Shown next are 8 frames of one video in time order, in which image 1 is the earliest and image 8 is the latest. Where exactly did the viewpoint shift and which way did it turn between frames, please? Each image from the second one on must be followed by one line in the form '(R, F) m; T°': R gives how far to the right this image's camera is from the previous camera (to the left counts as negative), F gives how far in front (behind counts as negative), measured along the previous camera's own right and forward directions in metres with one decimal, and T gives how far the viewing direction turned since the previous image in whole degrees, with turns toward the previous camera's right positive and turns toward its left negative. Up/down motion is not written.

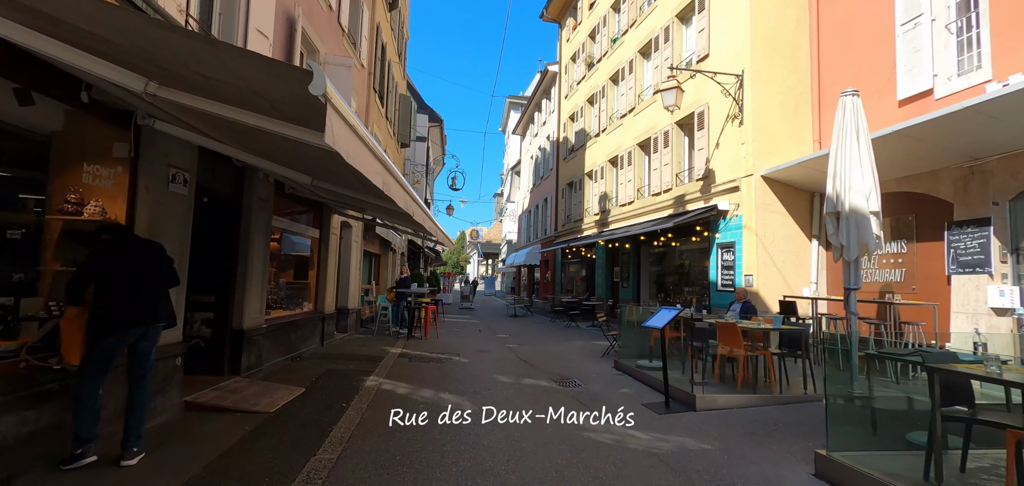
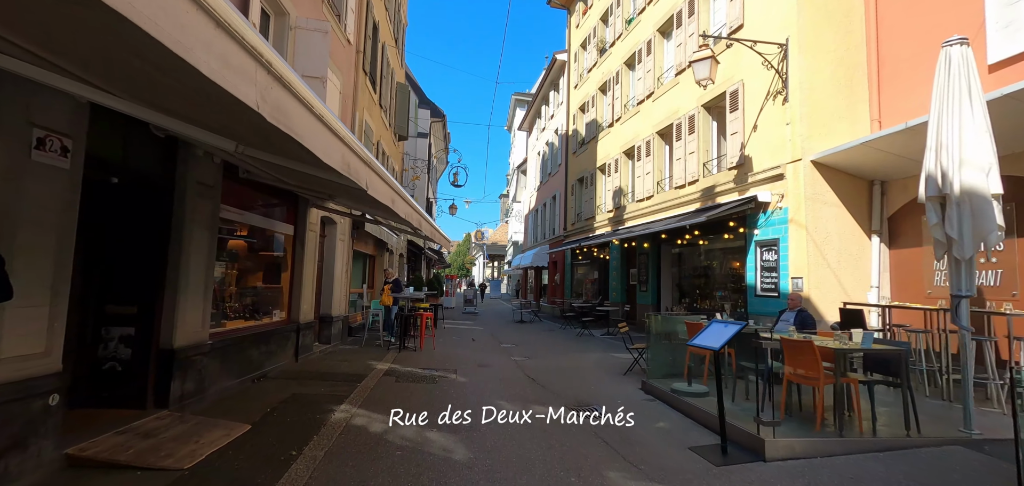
(0.0, +1.4) m; -1°
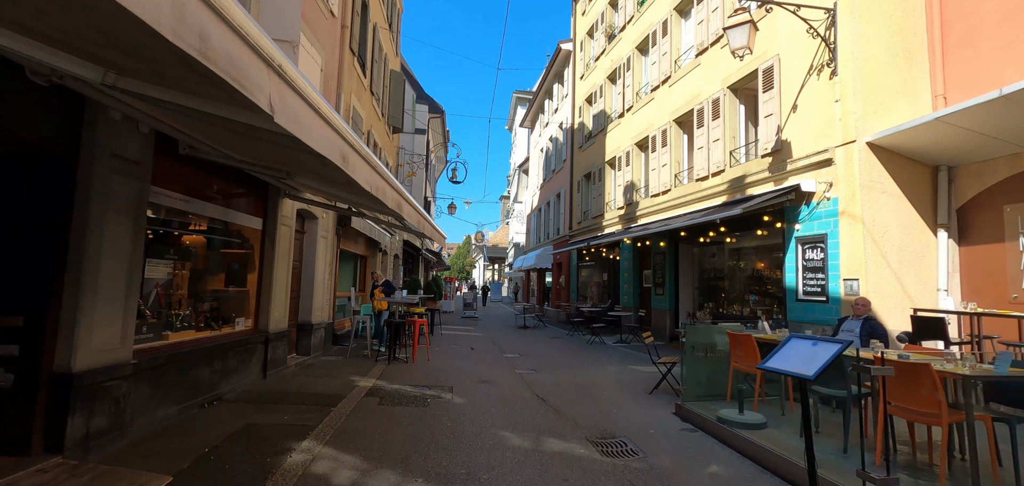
(-0.1, +1.2) m; 0°
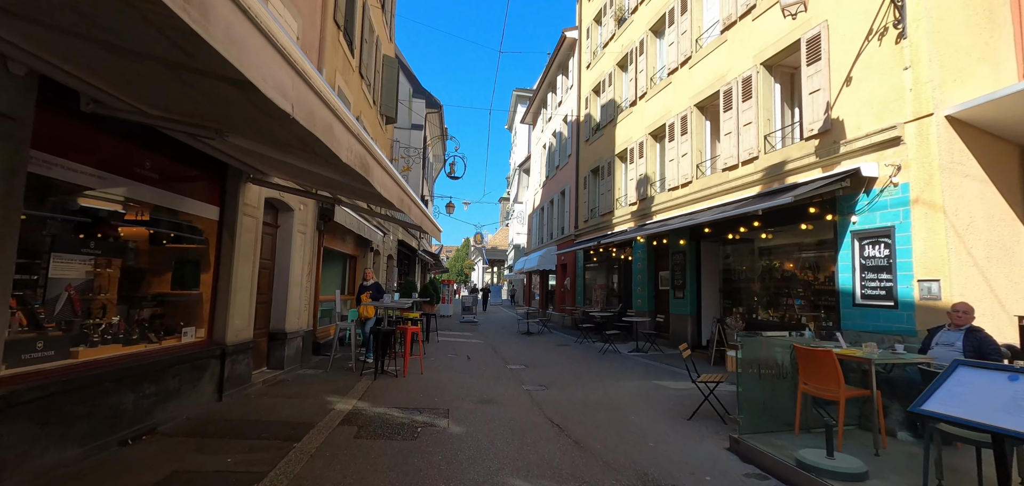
(-0.1, +1.2) m; 0°
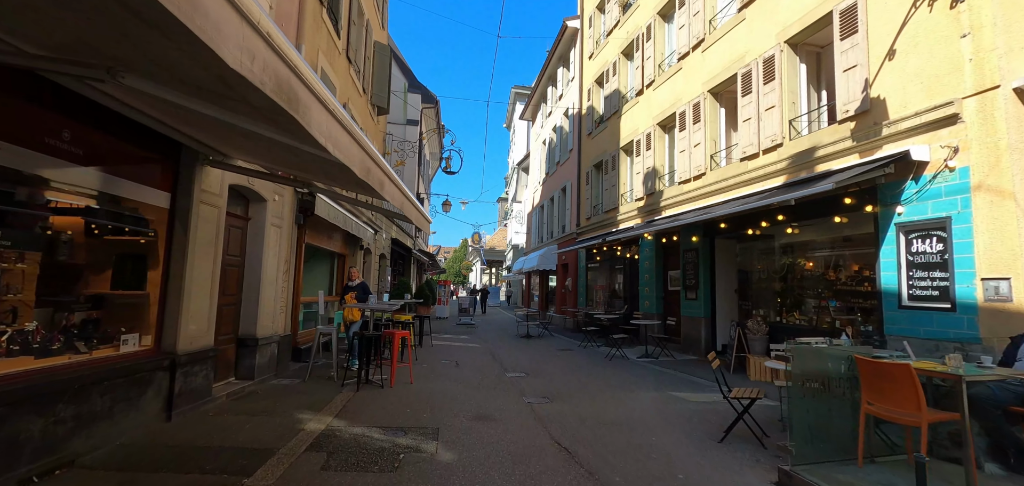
(0.0, +0.8) m; 0°
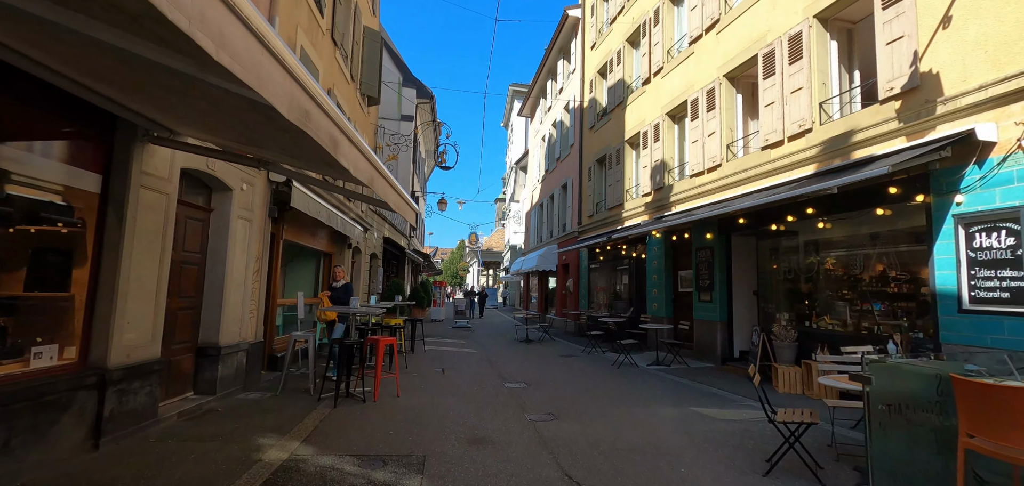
(0.0, +0.8) m; 0°
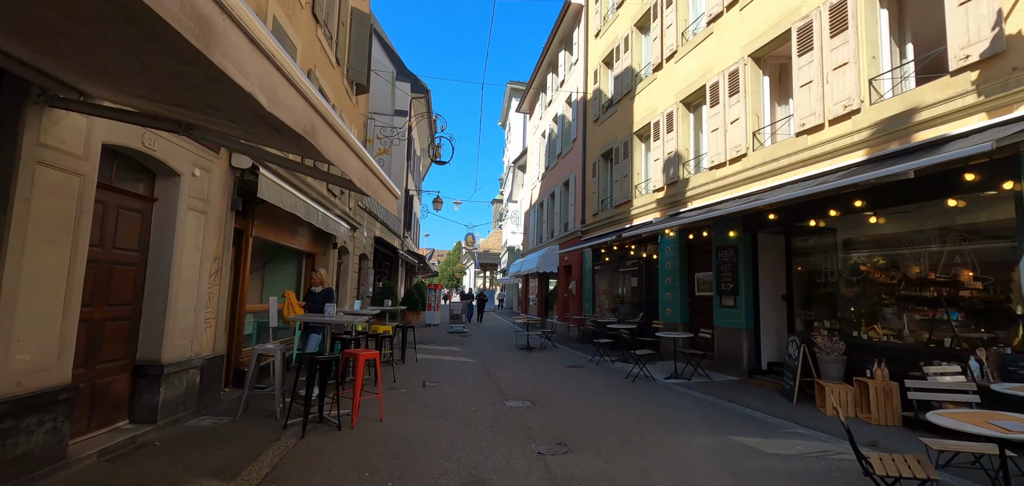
(-0.1, +1.0) m; 0°
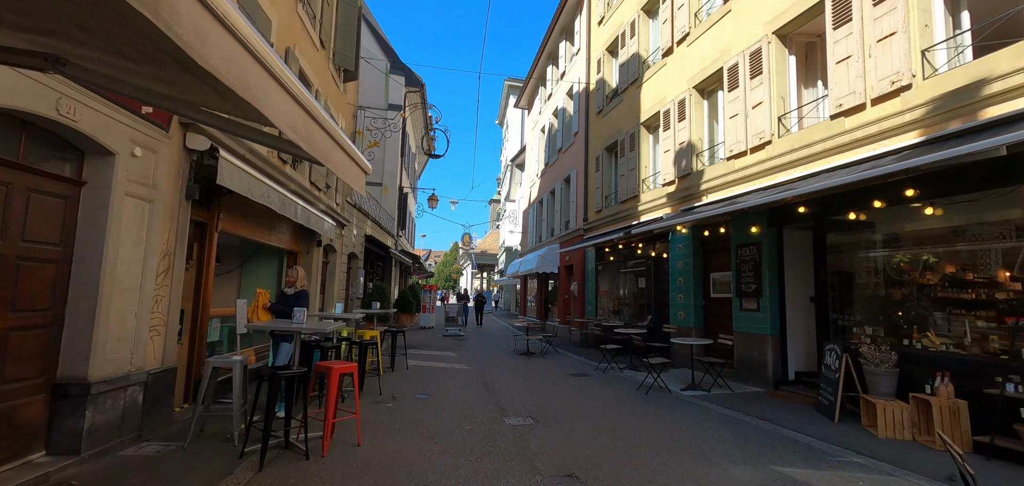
(0.0, +0.8) m; 0°
